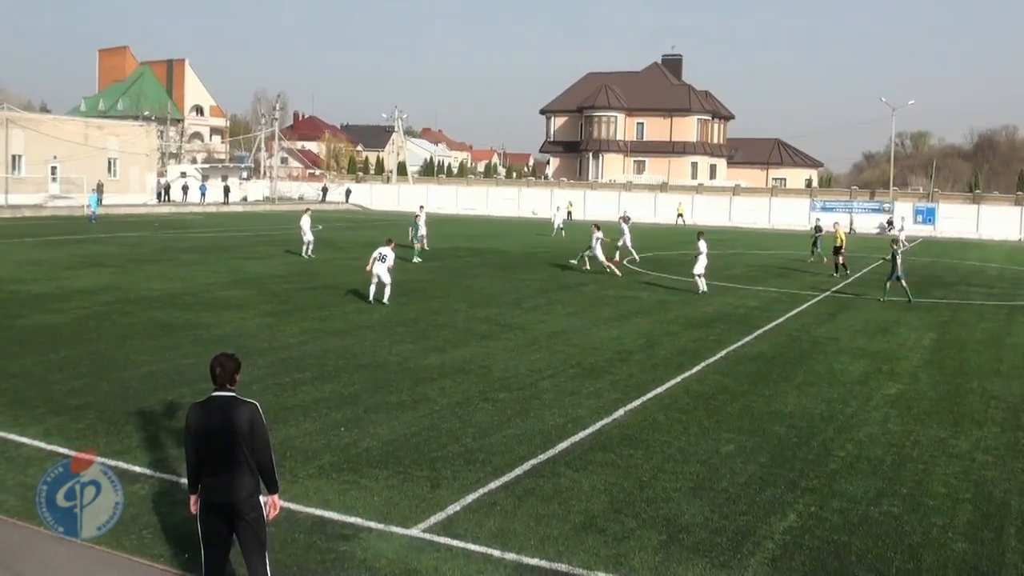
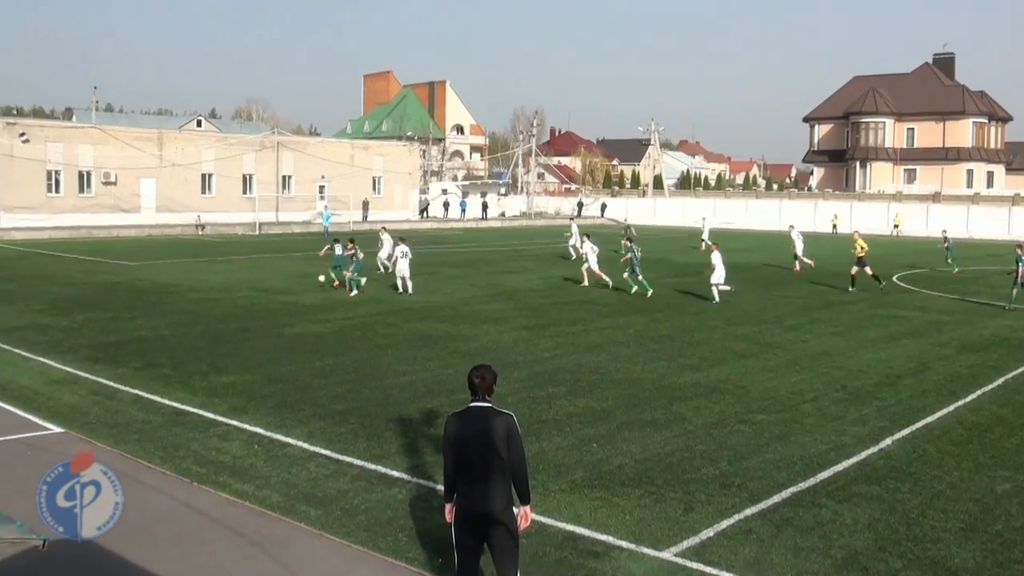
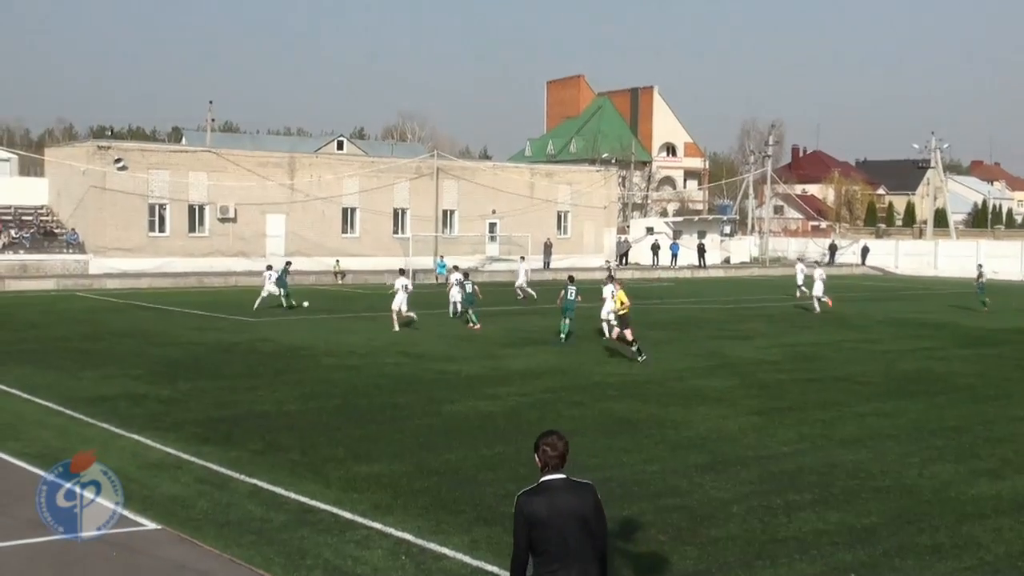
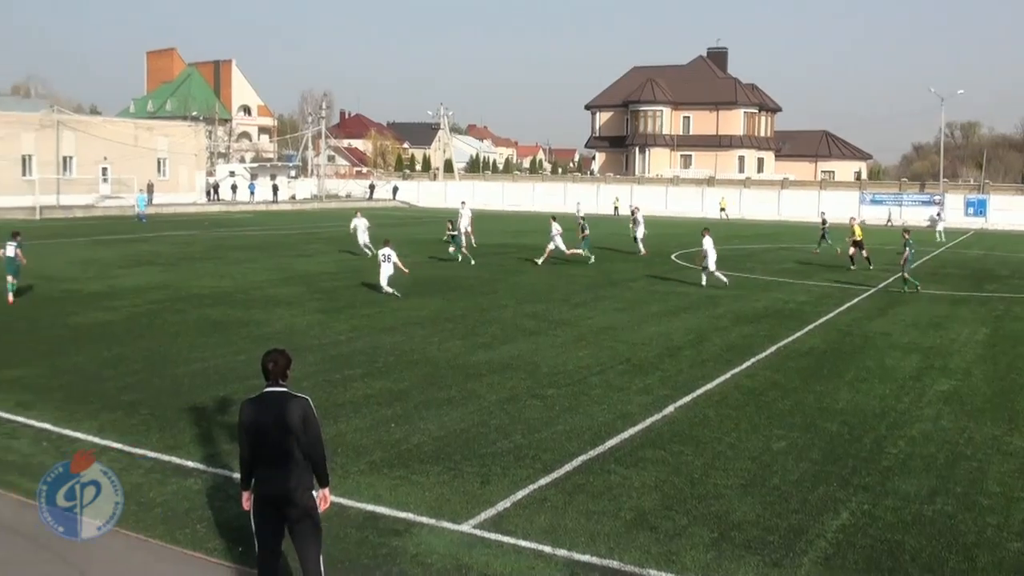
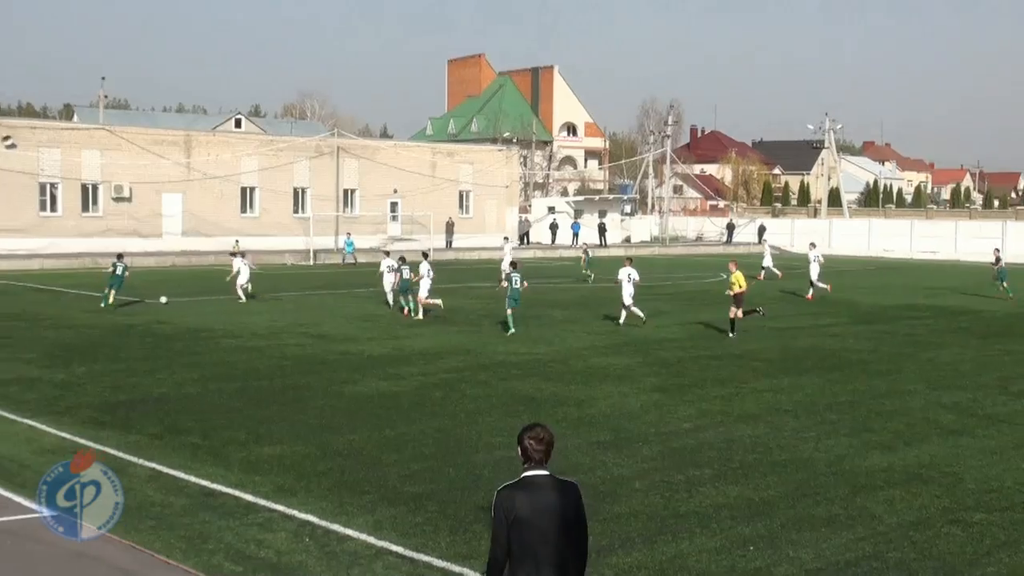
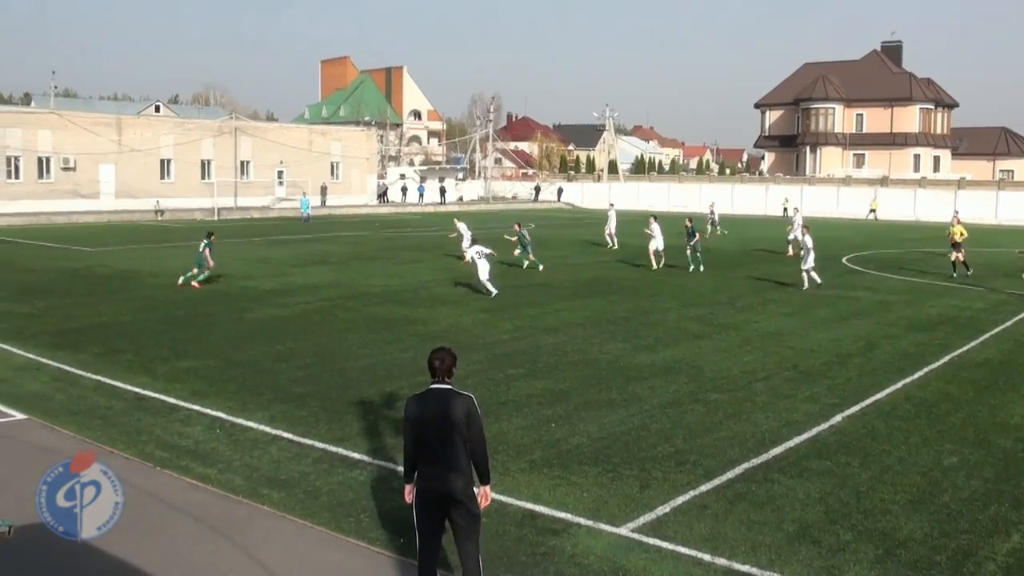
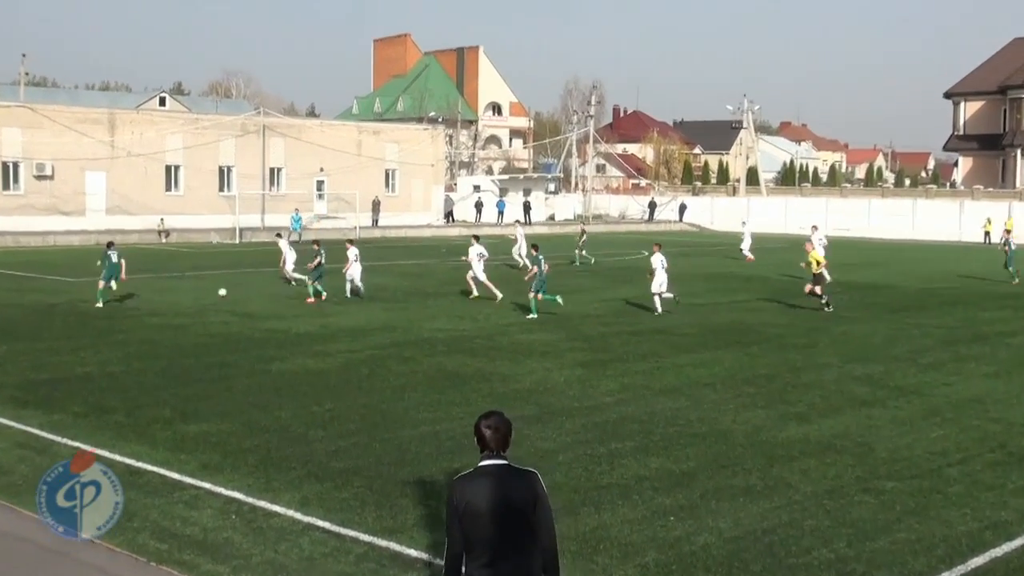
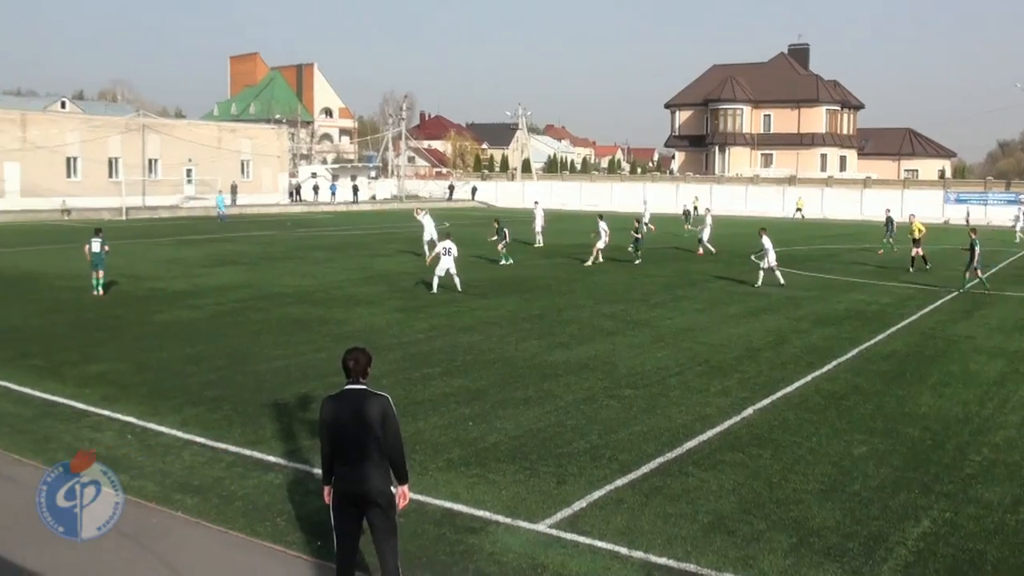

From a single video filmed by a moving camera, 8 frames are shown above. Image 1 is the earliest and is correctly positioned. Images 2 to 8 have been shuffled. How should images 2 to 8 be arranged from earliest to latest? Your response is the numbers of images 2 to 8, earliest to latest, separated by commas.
4, 8, 6, 2, 7, 5, 3
